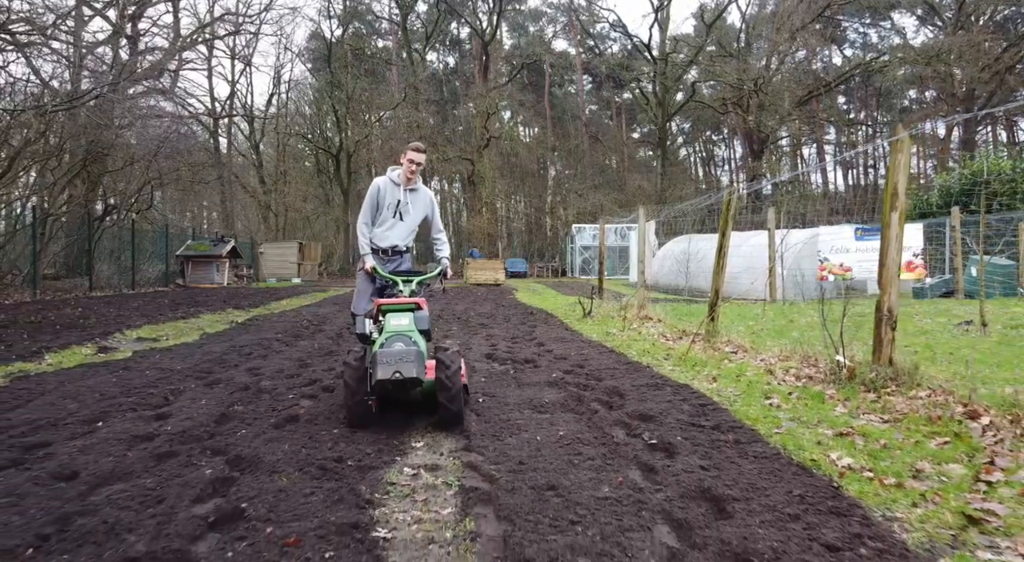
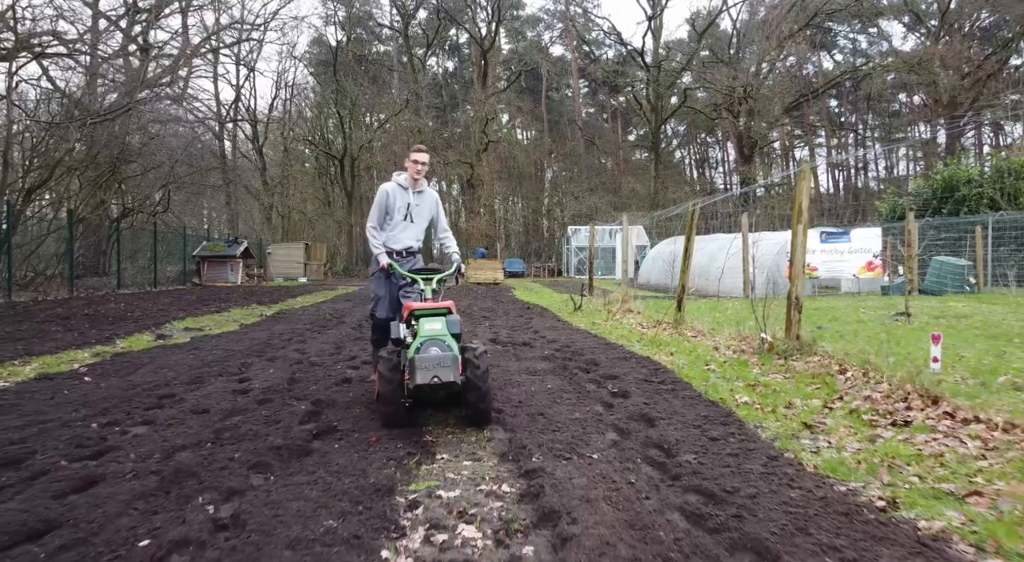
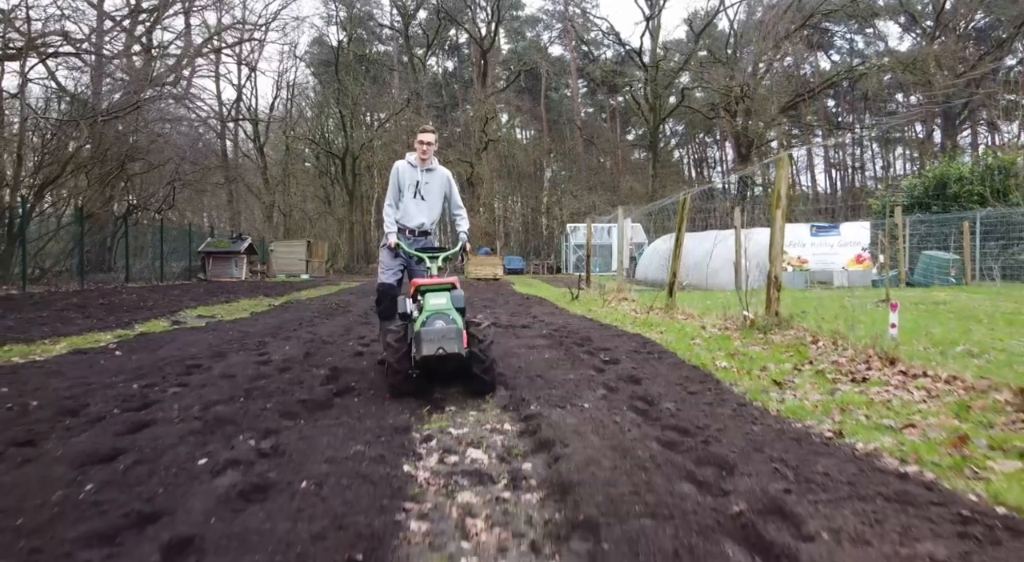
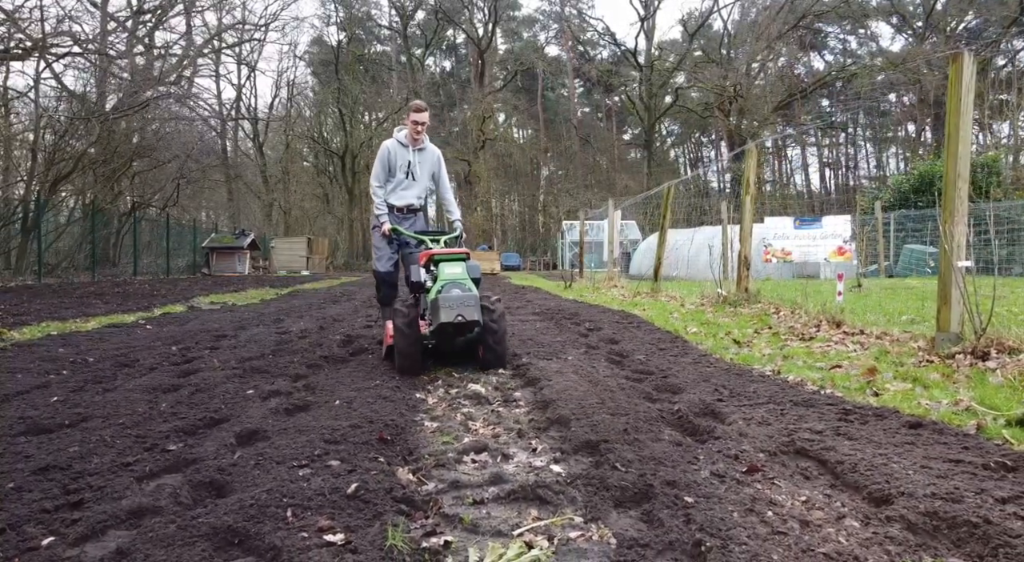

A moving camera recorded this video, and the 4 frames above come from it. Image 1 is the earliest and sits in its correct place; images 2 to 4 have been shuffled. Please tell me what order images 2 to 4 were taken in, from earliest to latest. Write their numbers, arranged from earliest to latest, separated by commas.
2, 3, 4
